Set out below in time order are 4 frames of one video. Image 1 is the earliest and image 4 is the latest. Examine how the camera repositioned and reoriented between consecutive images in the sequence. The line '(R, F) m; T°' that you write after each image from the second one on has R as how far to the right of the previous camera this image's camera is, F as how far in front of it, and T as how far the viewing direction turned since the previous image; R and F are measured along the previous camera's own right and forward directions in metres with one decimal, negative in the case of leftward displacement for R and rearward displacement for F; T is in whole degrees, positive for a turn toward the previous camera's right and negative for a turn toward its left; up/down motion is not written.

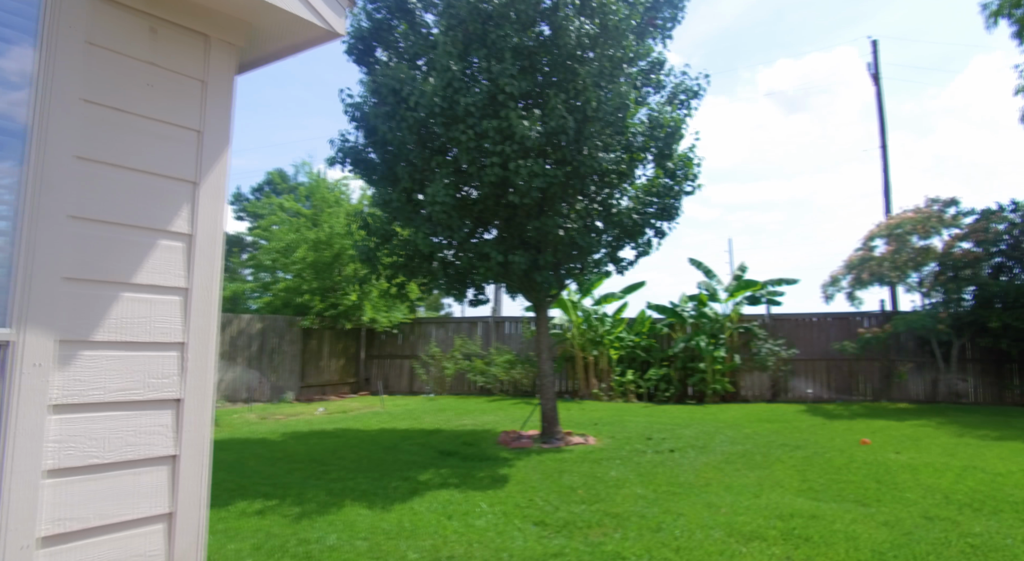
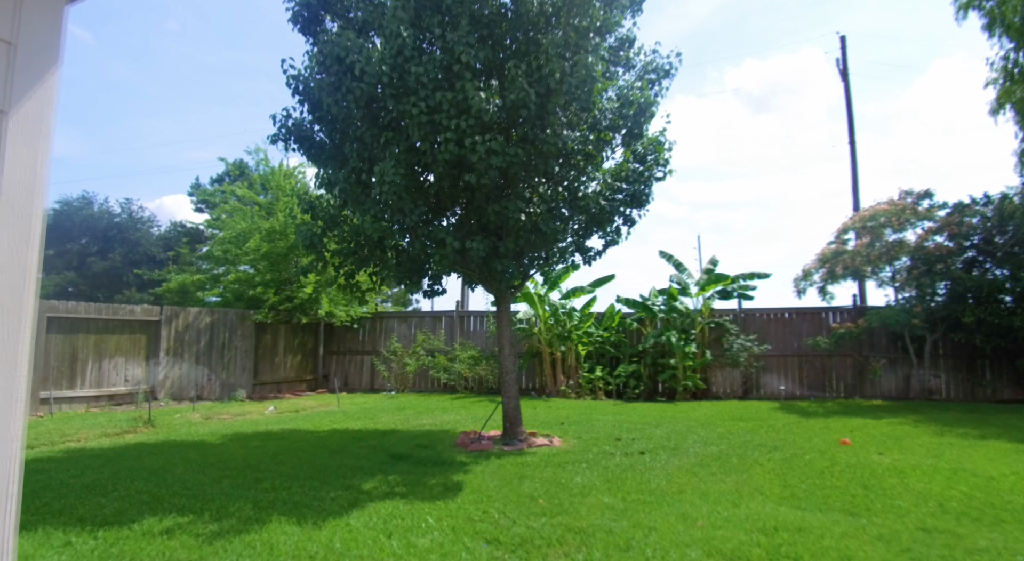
(+0.1, +0.6) m; +3°
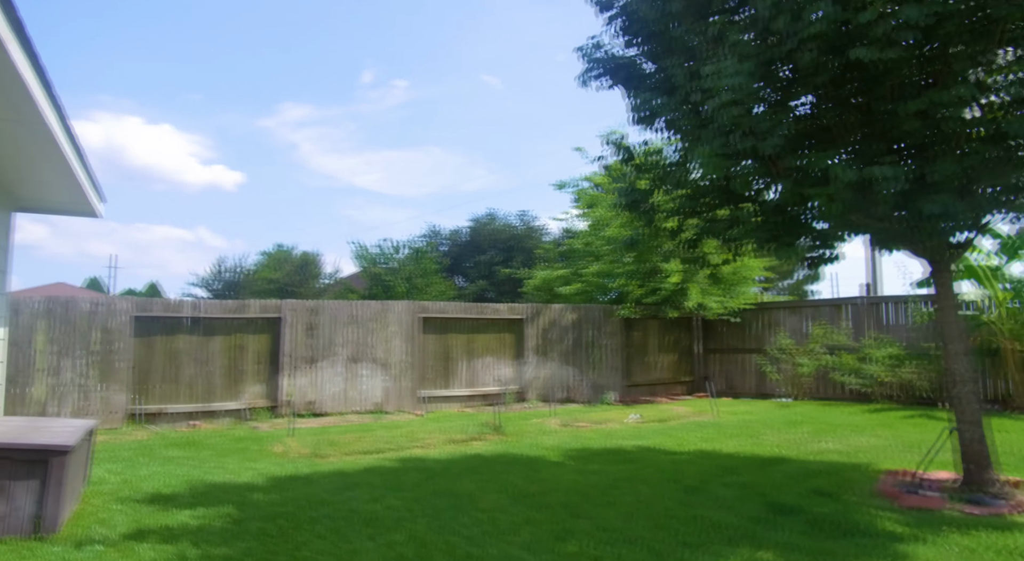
(-0.2, +2.2) m; -35°
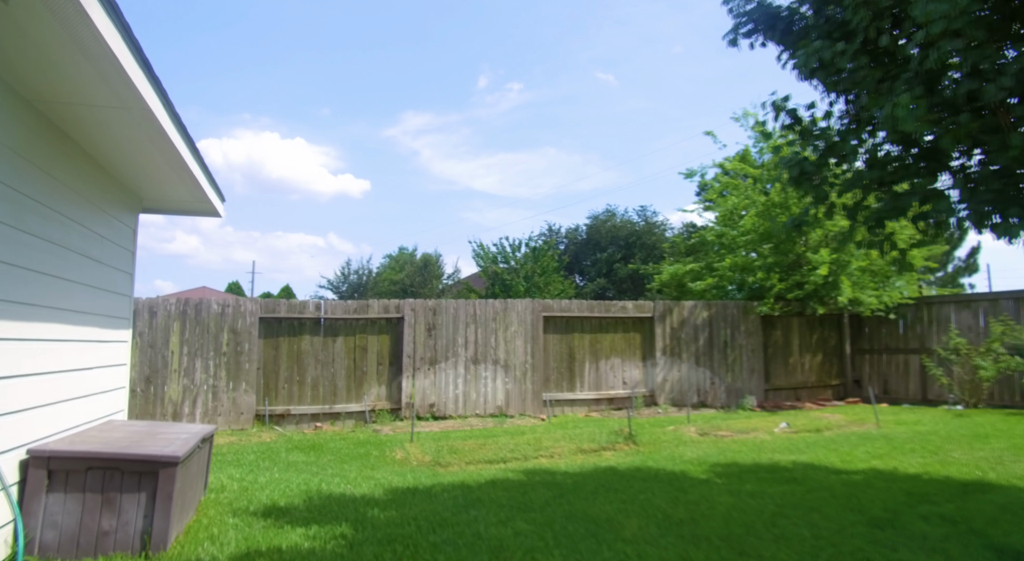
(-0.2, +0.6) m; -11°
